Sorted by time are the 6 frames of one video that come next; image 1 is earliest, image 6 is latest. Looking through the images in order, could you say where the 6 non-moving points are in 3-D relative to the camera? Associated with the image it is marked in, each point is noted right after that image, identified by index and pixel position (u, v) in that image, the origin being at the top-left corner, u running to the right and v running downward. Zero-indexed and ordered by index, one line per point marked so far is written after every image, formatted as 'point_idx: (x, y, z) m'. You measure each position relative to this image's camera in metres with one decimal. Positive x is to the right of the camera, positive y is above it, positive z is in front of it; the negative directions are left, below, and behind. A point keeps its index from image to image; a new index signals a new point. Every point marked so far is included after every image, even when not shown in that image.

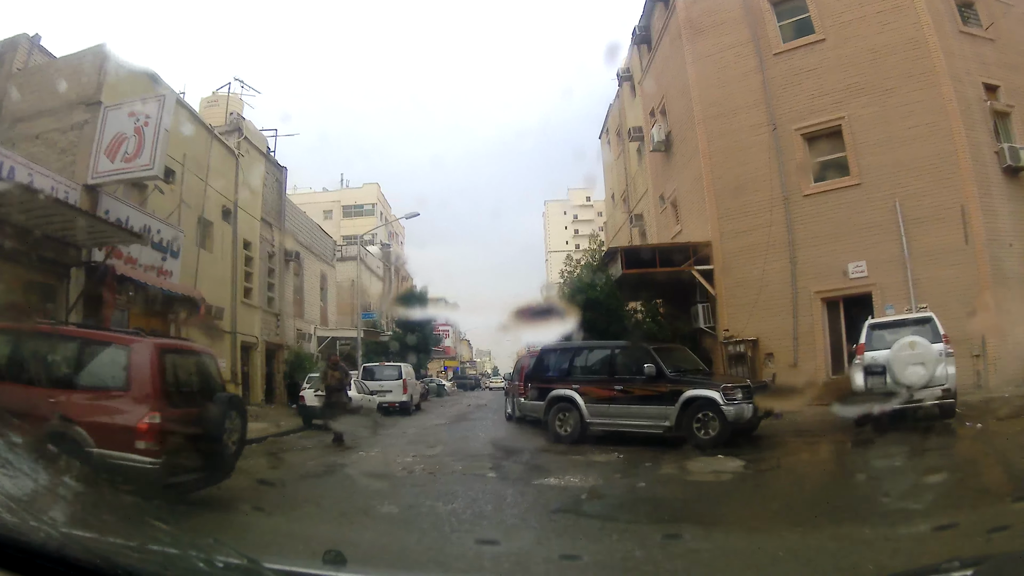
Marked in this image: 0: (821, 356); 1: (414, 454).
0: (+6.4, -1.3, +13.9) m
1: (-1.5, -2.4, +10.0) m
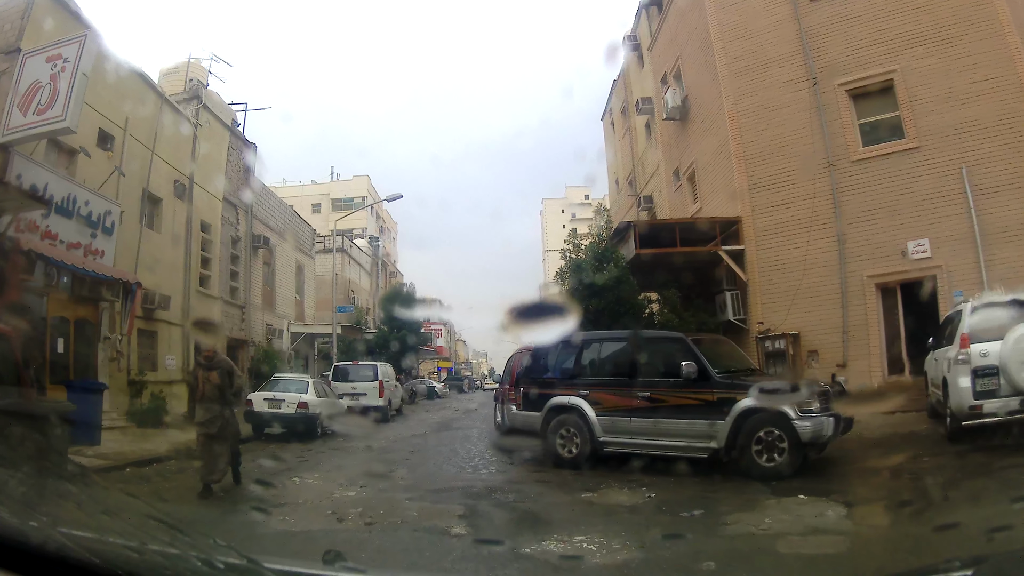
0: (+6.3, -1.1, +11.8) m
1: (-1.6, -2.2, +7.9) m
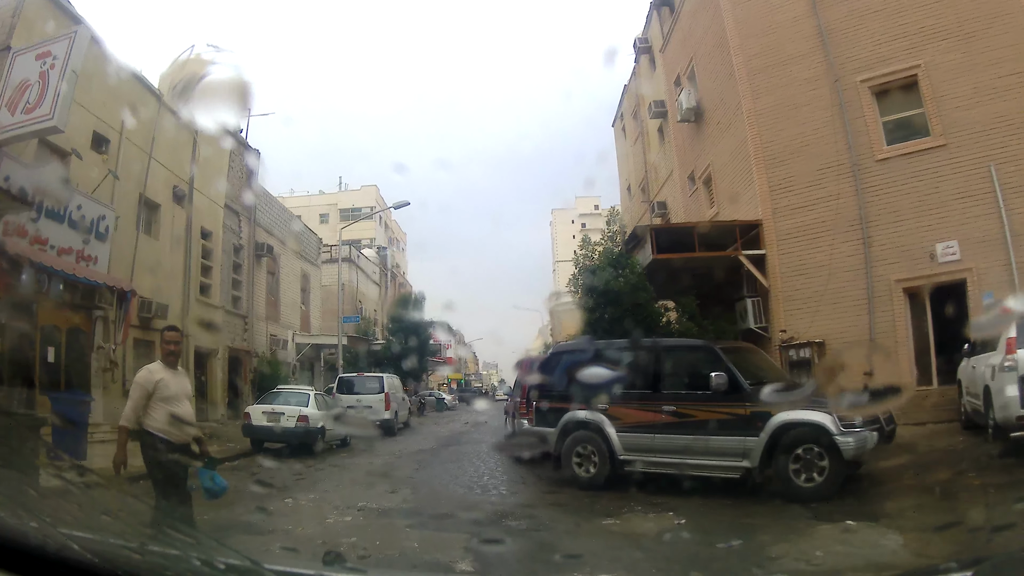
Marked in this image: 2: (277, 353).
0: (+6.4, -1.2, +11.2) m
1: (-1.4, -2.2, +7.5) m
2: (-6.3, -1.7, +18.2) m
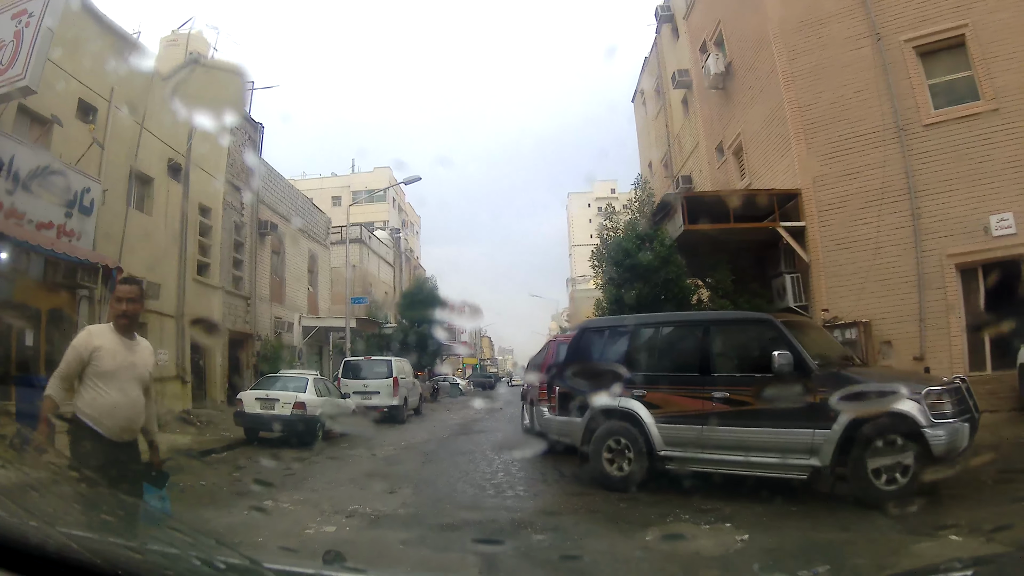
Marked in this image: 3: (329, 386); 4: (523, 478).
0: (+6.7, -0.8, +10.3) m
1: (-1.3, -2.0, +6.7) m
2: (-5.9, -1.3, +17.5) m
3: (-3.2, -1.7, +11.9) m
4: (+0.1, -1.9, +6.8) m
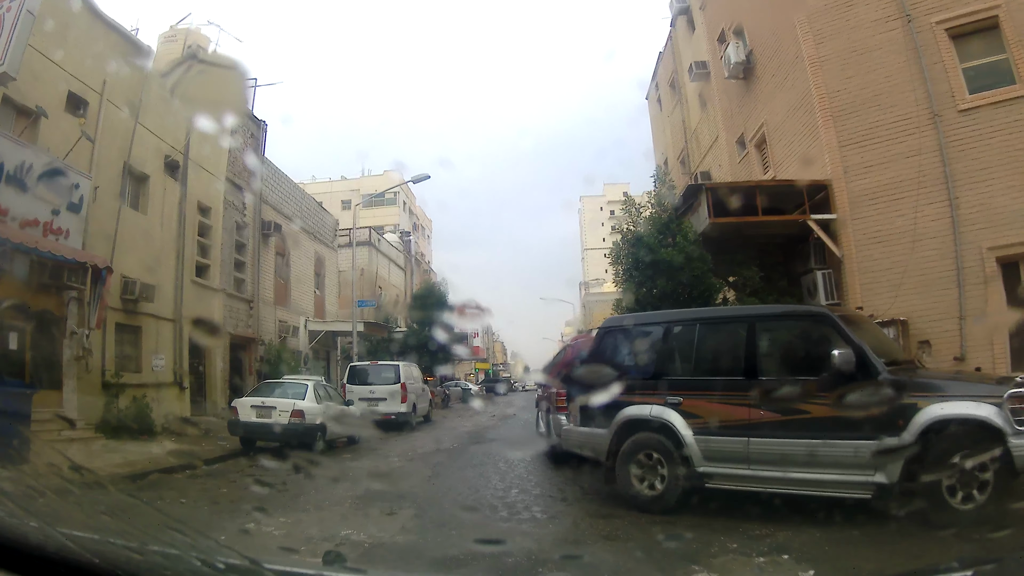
0: (+6.9, -0.7, +9.6) m
1: (-1.1, -1.9, +6.1) m
2: (-5.6, -1.3, +17.0) m
3: (-3.0, -1.7, +11.4) m
4: (+0.2, -1.9, +6.2) m
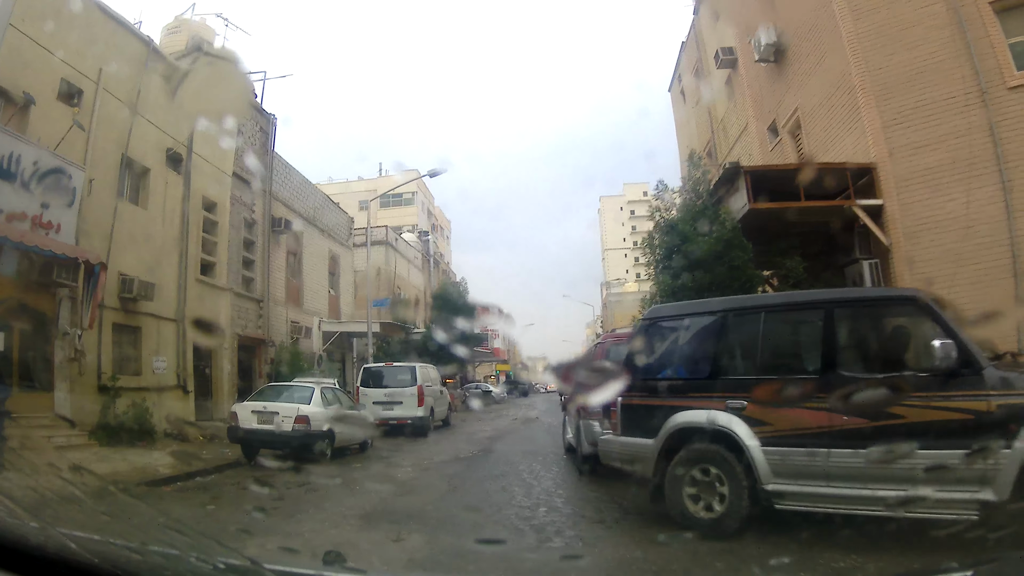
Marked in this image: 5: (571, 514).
0: (+7.2, -0.6, +8.8) m
1: (-0.9, -1.9, +5.5) m
2: (-5.2, -1.3, +16.5) m
3: (-2.6, -1.7, +10.9) m
4: (+0.4, -1.8, +5.6) m
5: (+0.5, -1.8, +5.5) m
